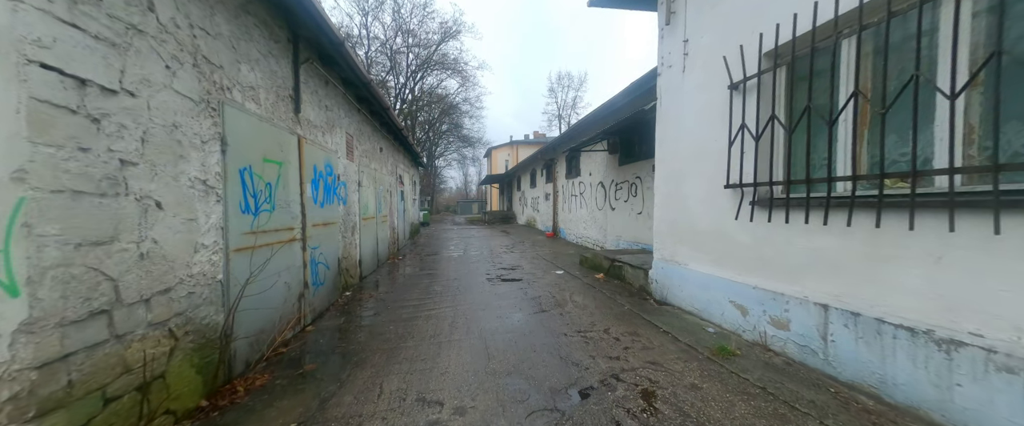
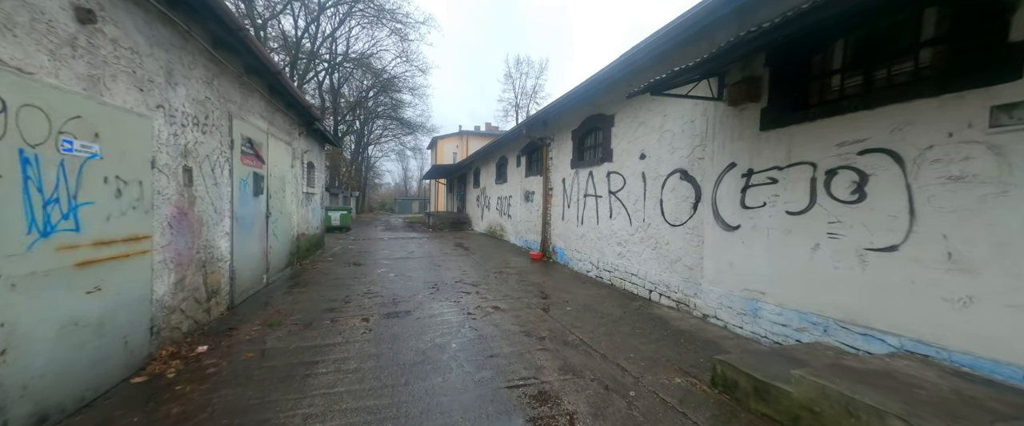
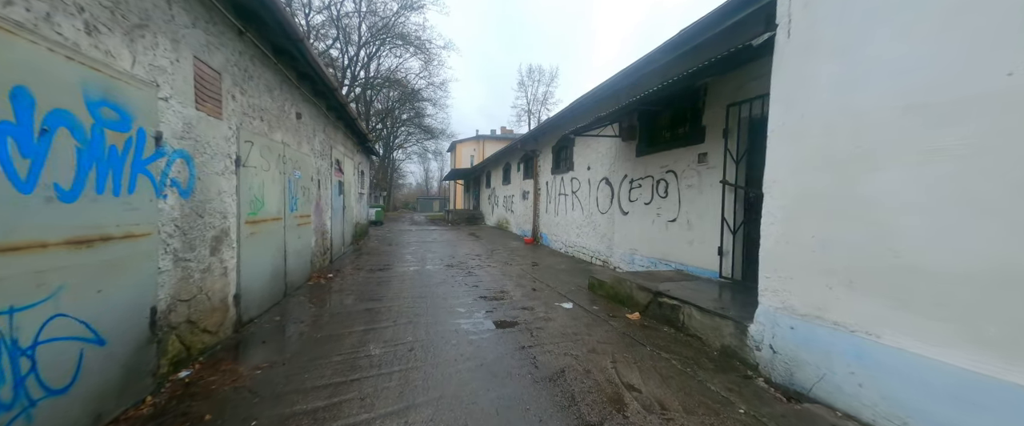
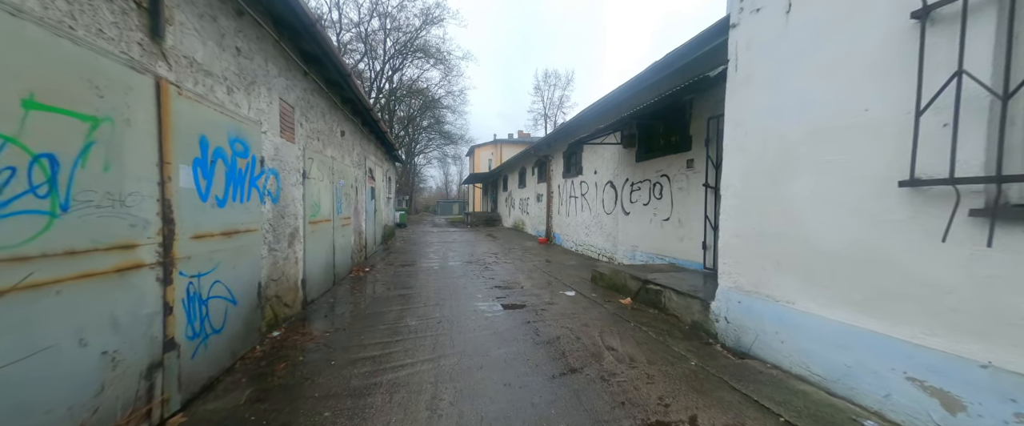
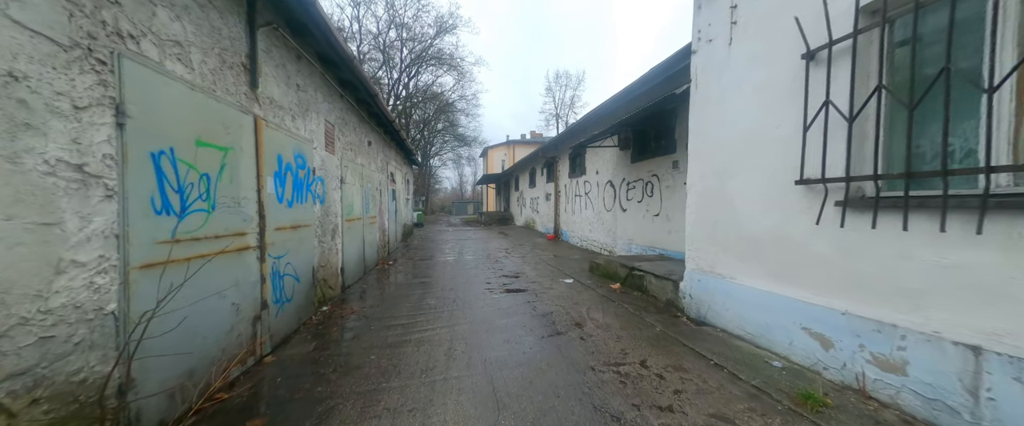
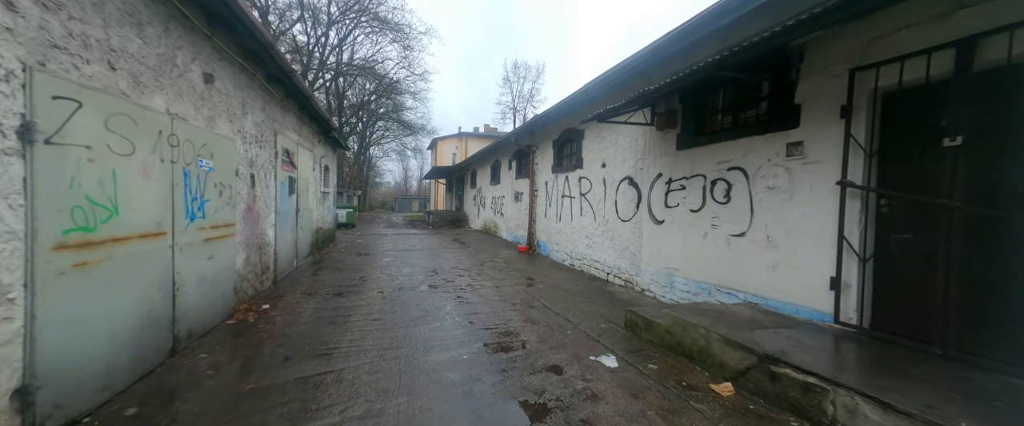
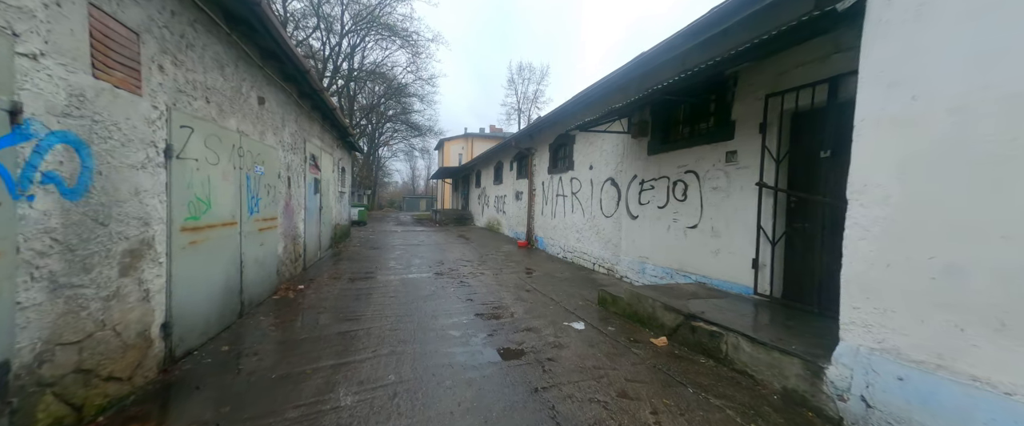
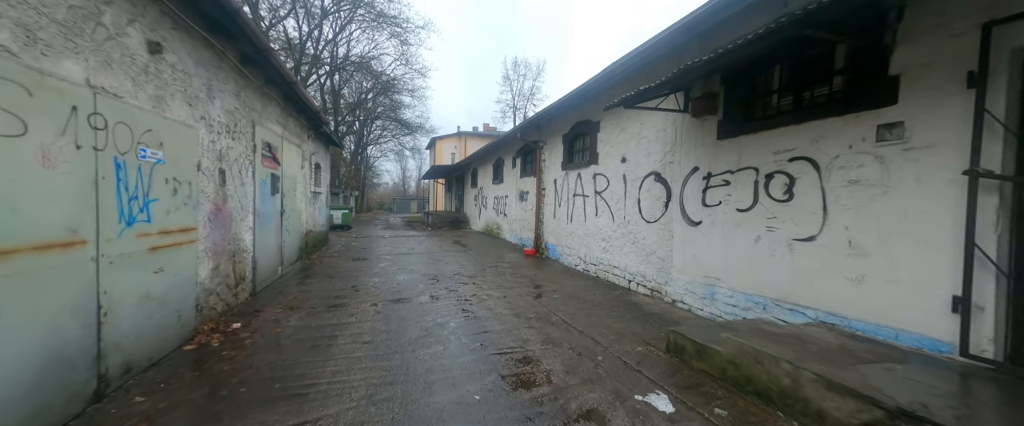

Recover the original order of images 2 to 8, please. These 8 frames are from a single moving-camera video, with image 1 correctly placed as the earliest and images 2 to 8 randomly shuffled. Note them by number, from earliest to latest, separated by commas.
5, 4, 3, 7, 6, 8, 2
